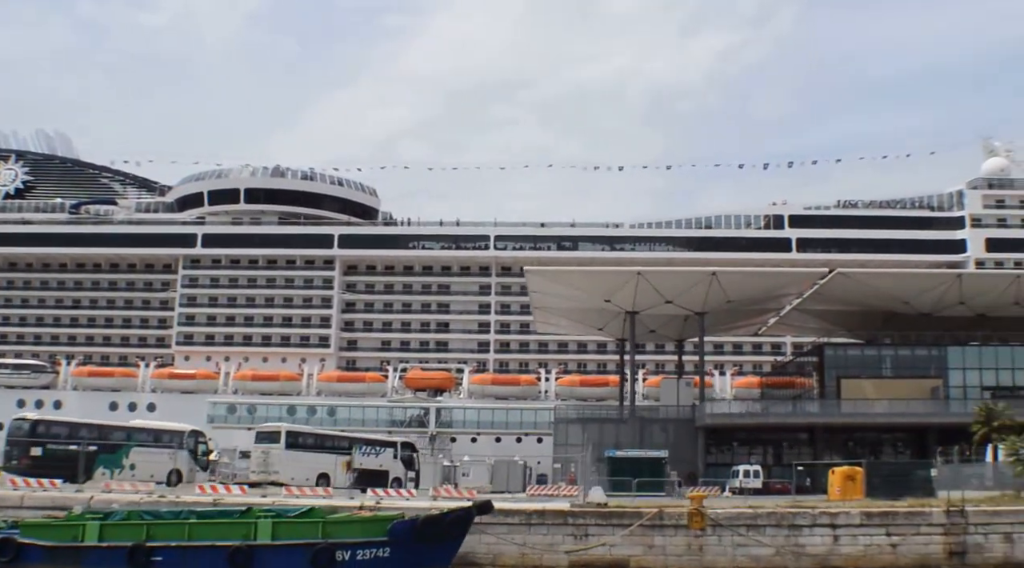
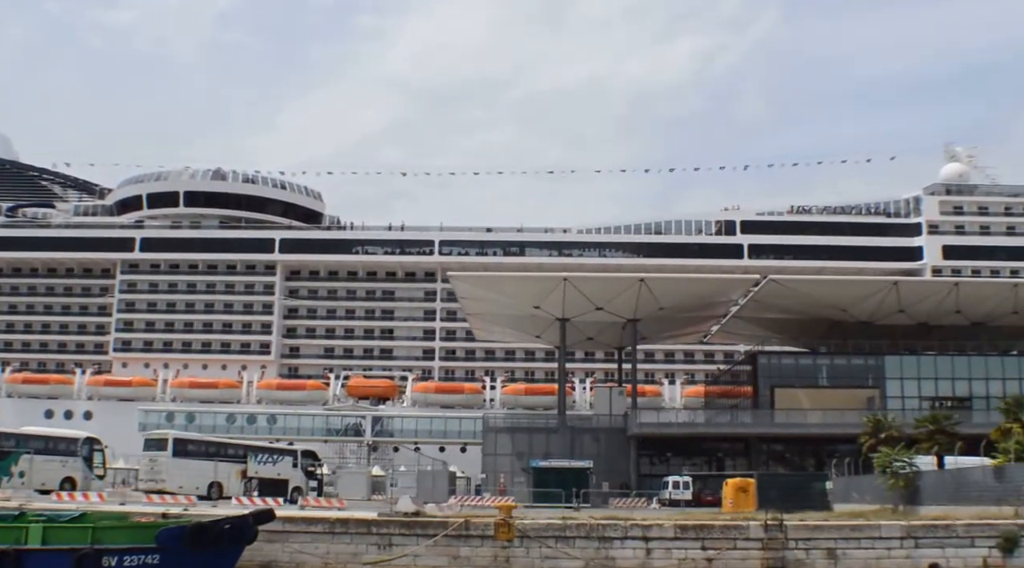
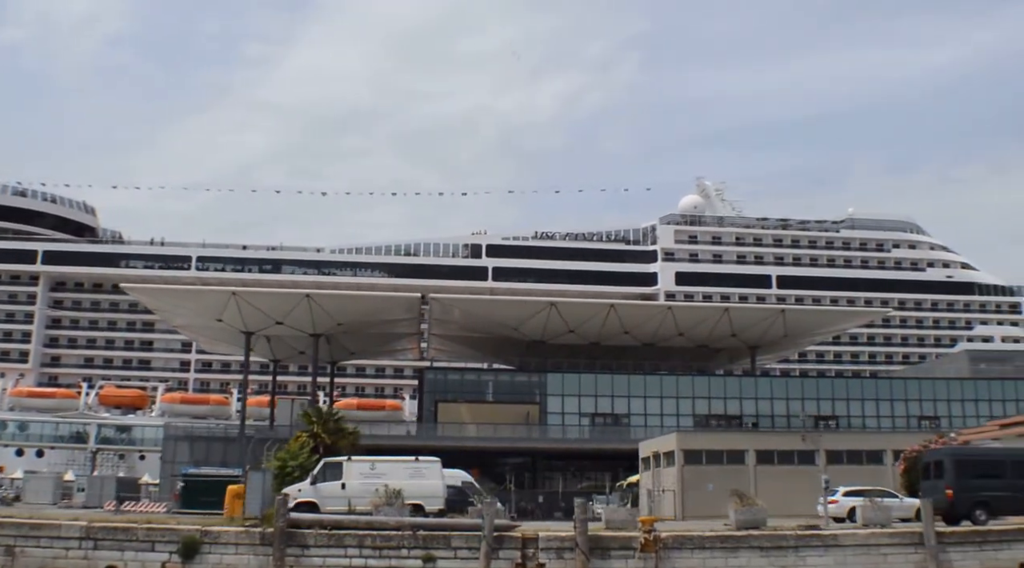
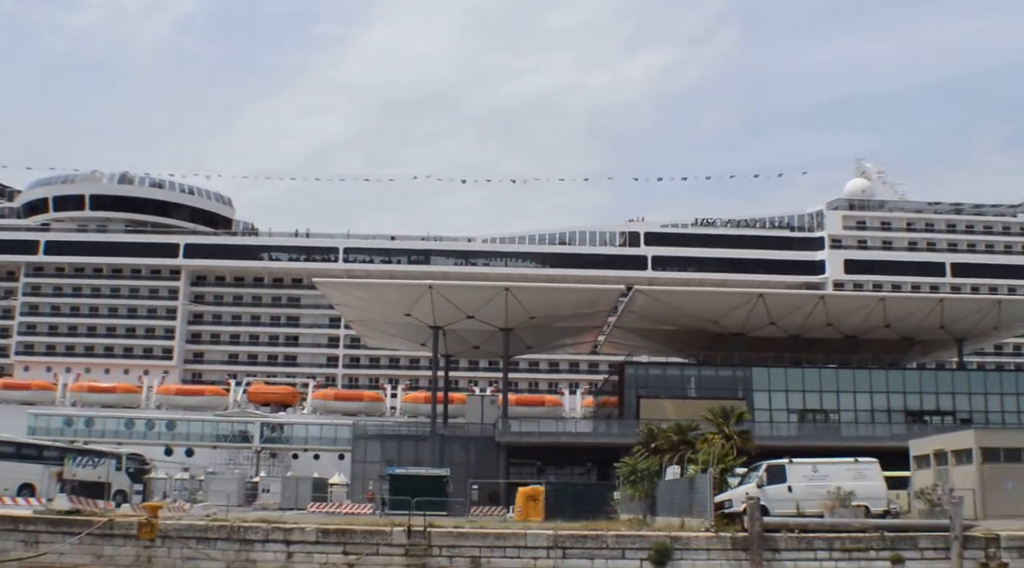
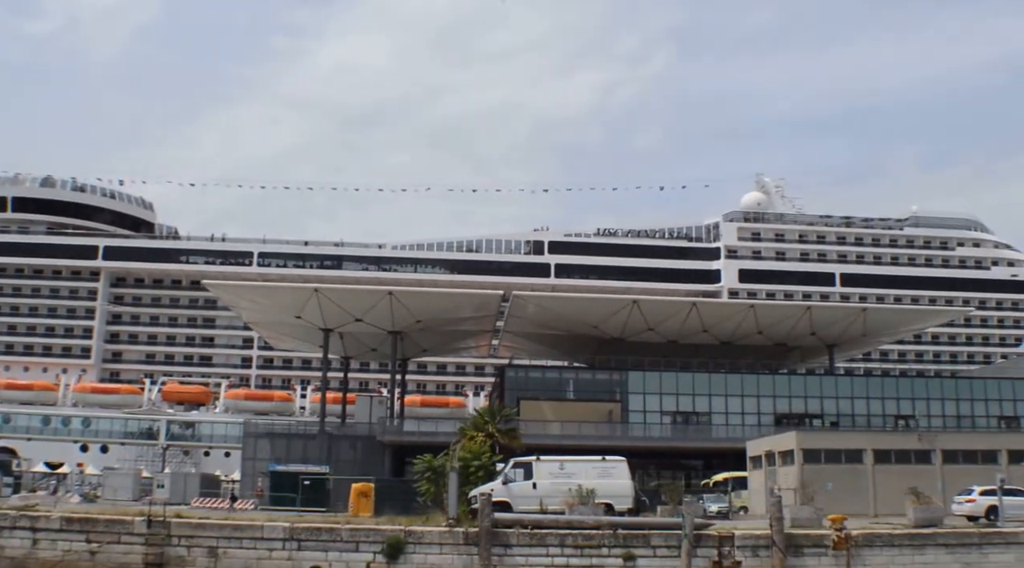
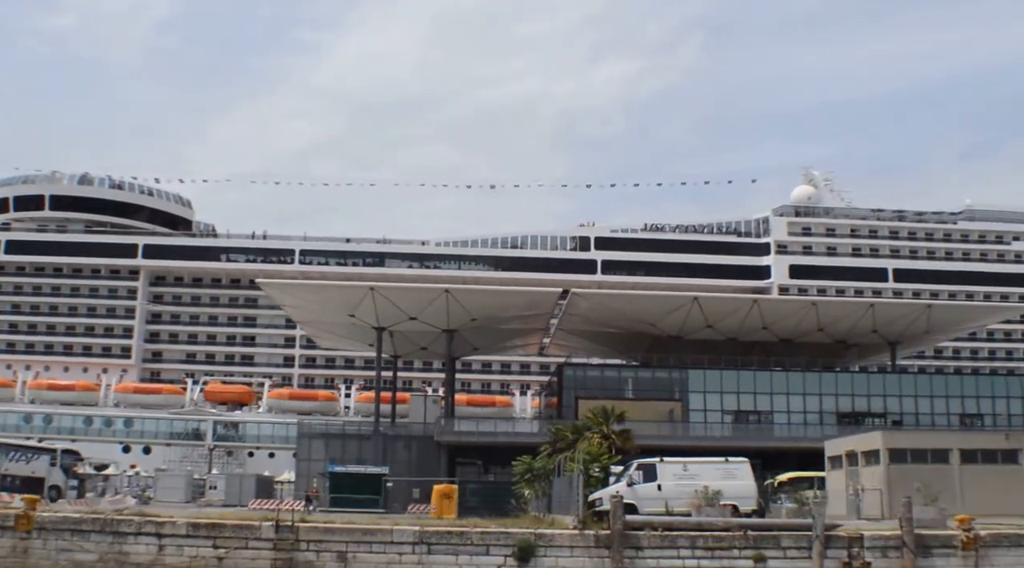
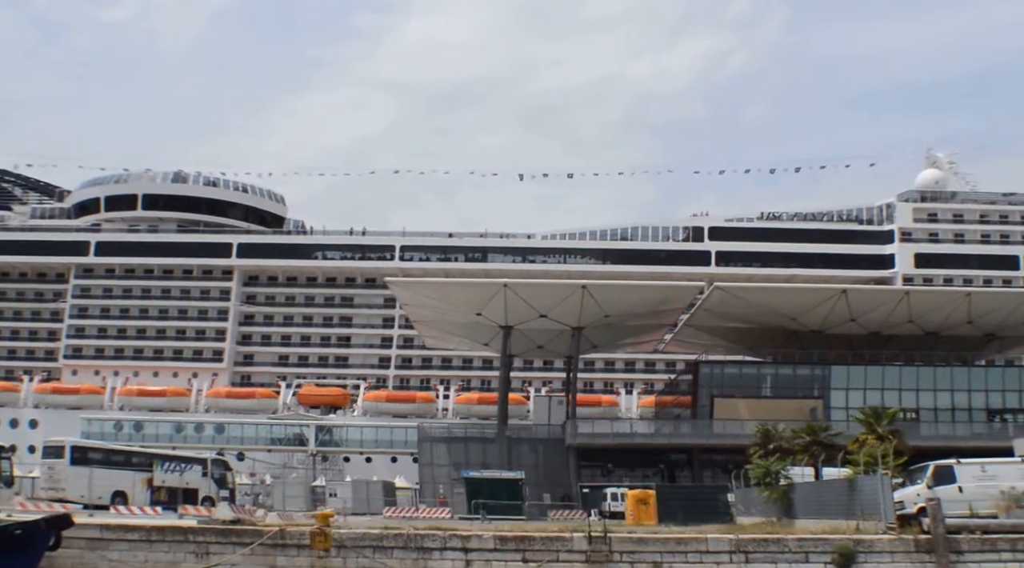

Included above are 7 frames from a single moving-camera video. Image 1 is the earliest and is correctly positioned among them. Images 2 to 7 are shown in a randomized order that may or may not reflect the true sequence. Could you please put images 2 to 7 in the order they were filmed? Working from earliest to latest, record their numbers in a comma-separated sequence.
2, 7, 4, 6, 5, 3
